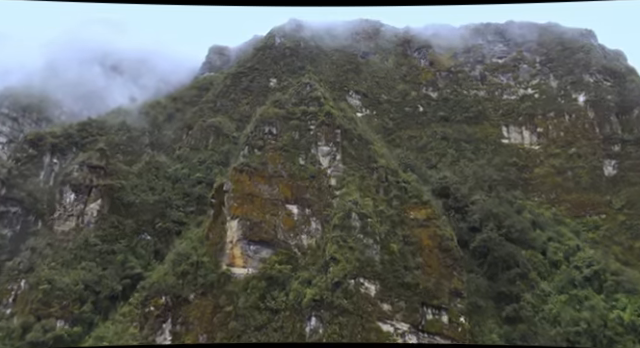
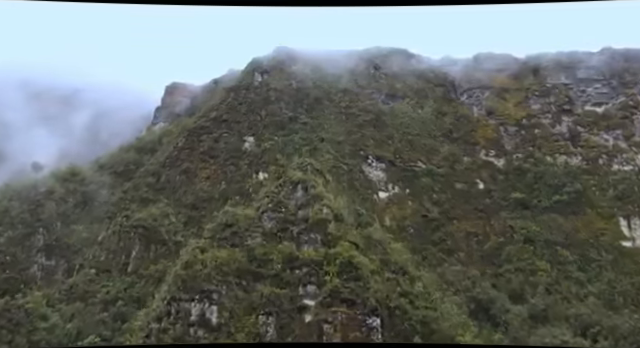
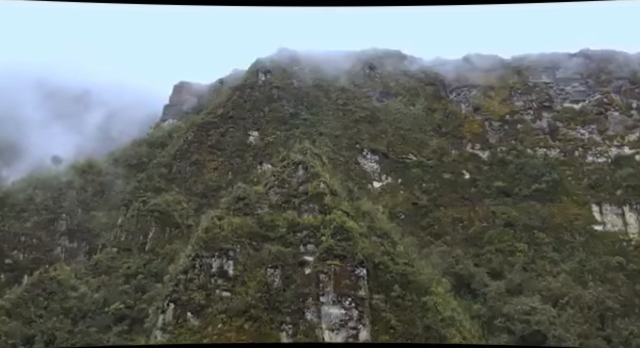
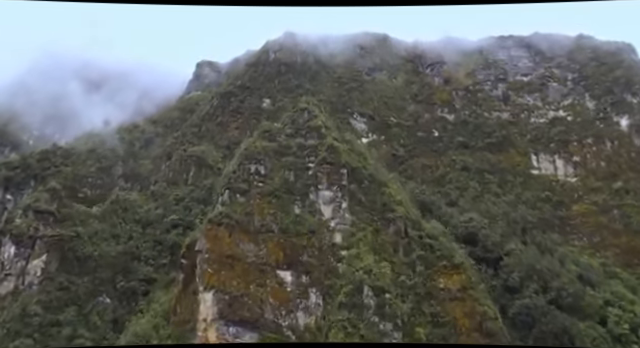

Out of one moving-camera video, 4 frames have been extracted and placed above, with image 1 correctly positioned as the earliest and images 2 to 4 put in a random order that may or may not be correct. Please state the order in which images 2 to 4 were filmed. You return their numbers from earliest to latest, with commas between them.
4, 3, 2
